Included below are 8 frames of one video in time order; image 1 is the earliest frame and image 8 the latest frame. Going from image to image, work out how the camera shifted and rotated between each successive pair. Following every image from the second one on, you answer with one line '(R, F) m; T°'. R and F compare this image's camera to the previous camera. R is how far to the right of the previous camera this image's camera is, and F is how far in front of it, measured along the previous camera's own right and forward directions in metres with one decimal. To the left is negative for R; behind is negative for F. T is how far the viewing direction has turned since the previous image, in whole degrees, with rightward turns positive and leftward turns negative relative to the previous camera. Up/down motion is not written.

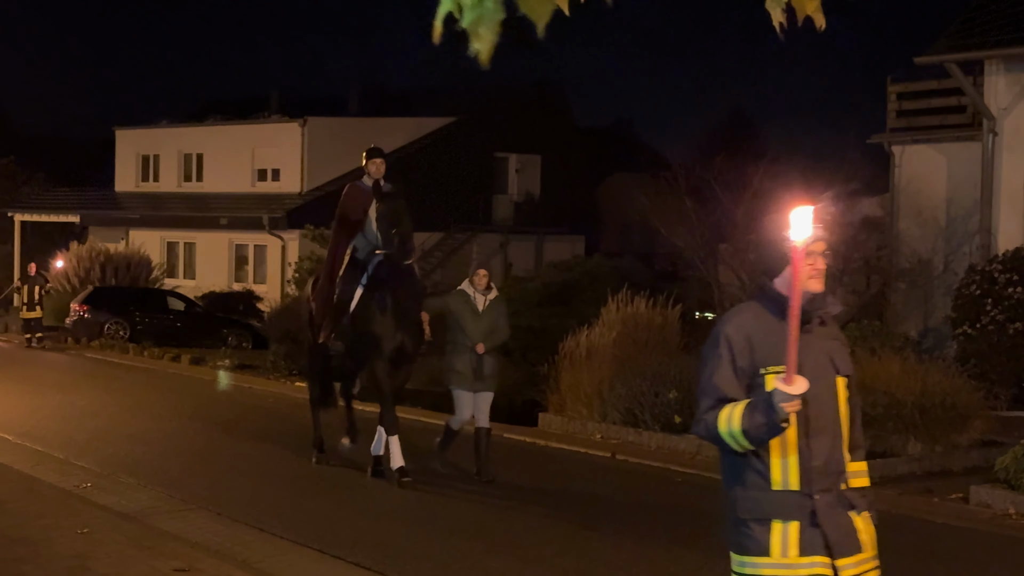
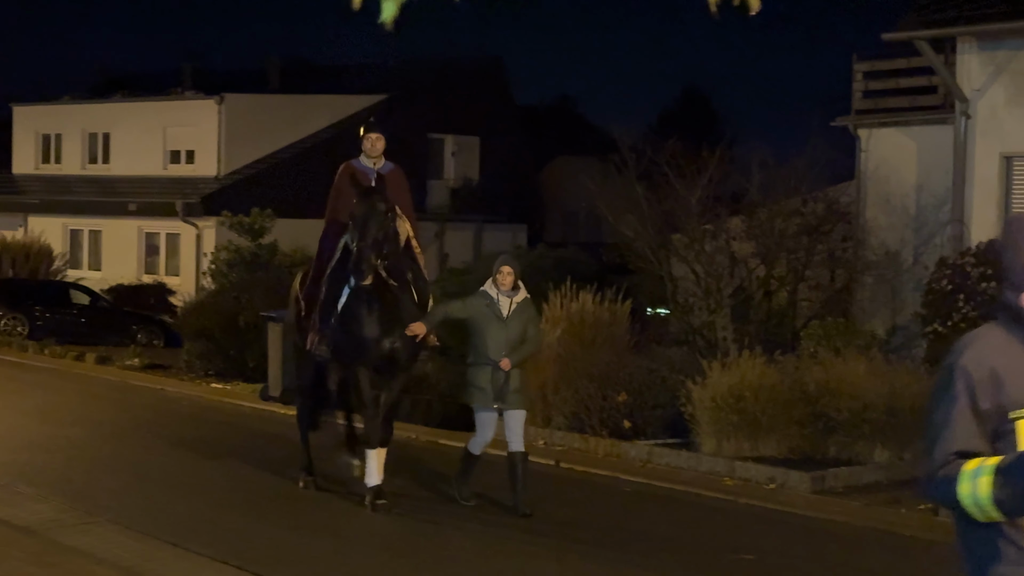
(+0.8, +1.1) m; 0°
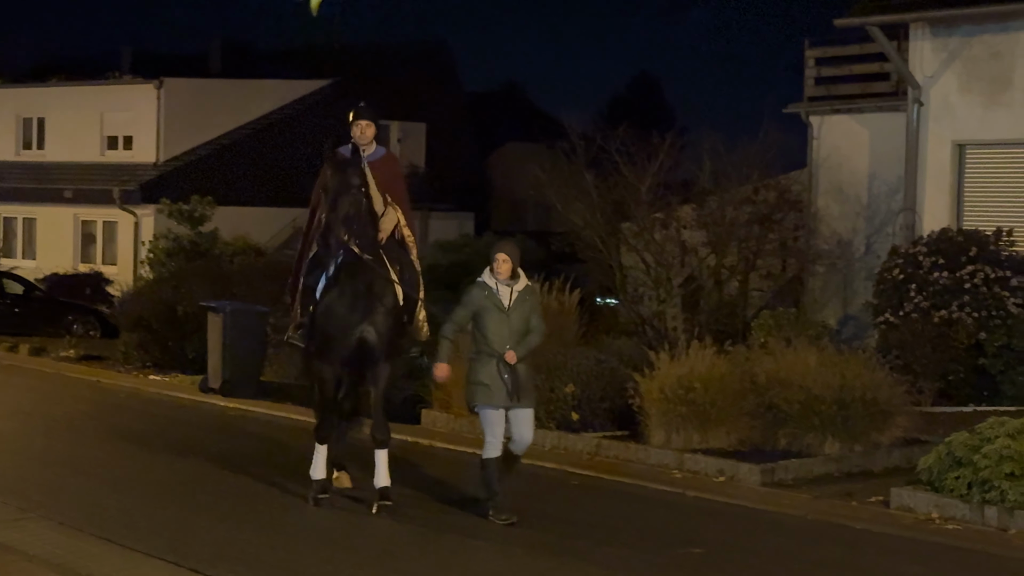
(+0.2, +0.3) m; +1°
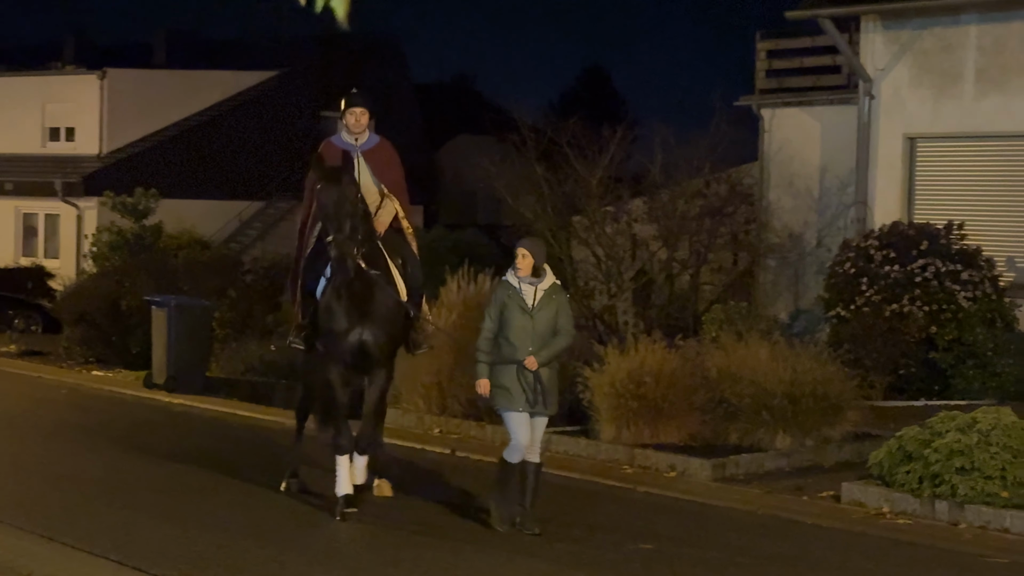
(+0.2, +0.2) m; +1°
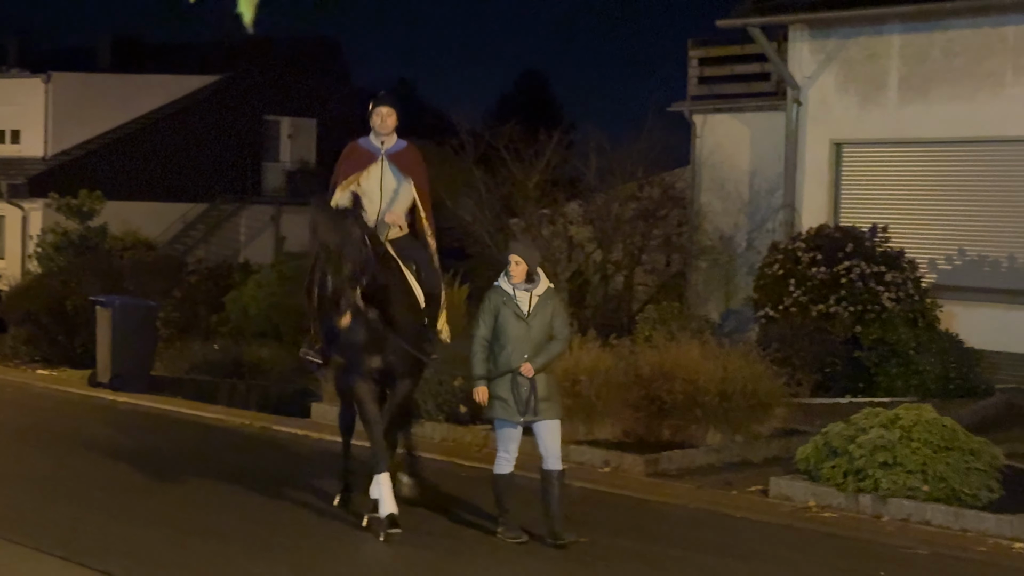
(+0.2, -0.4) m; +2°
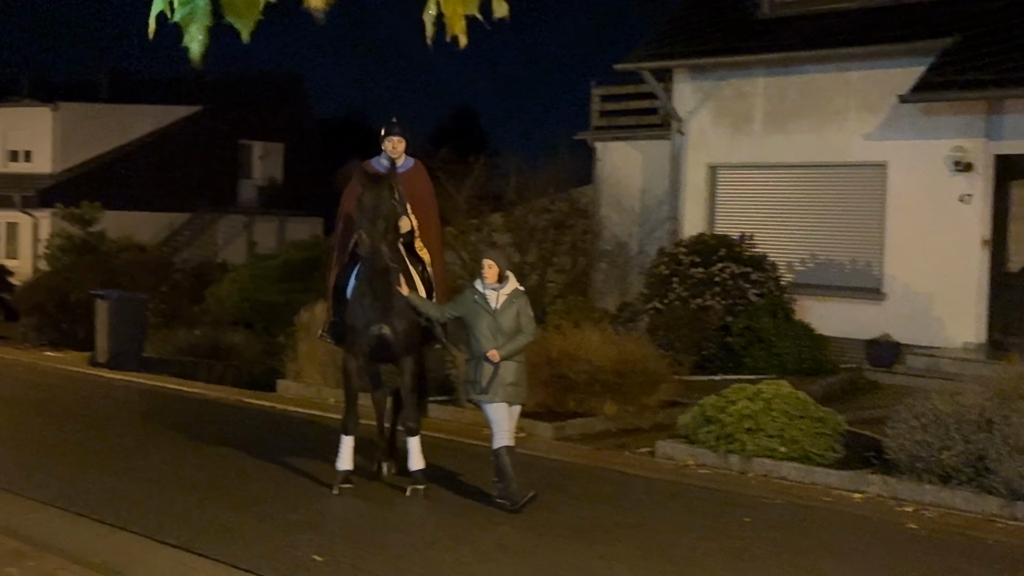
(+0.2, -3.0) m; +2°
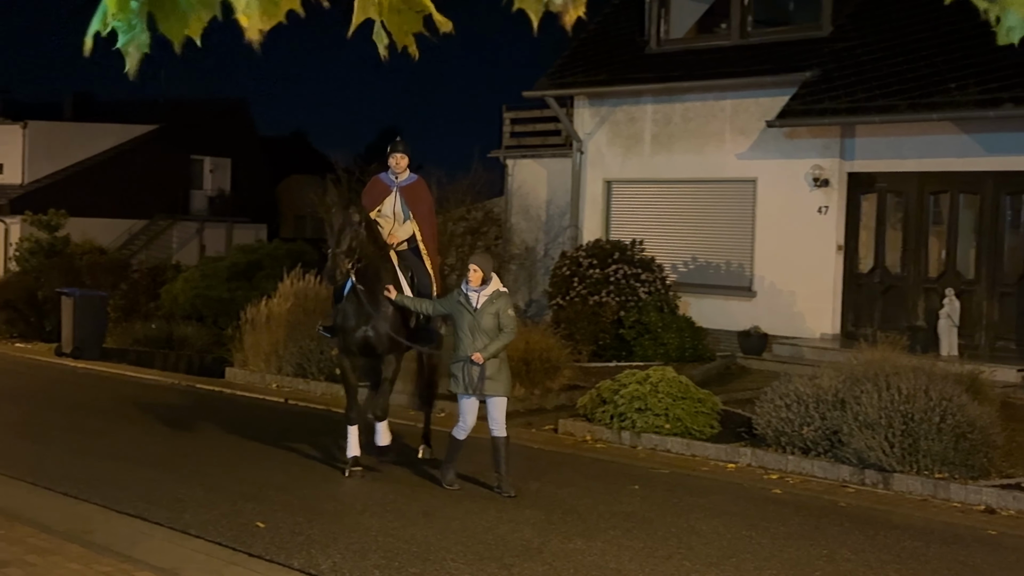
(-0.2, -2.5) m; +4°
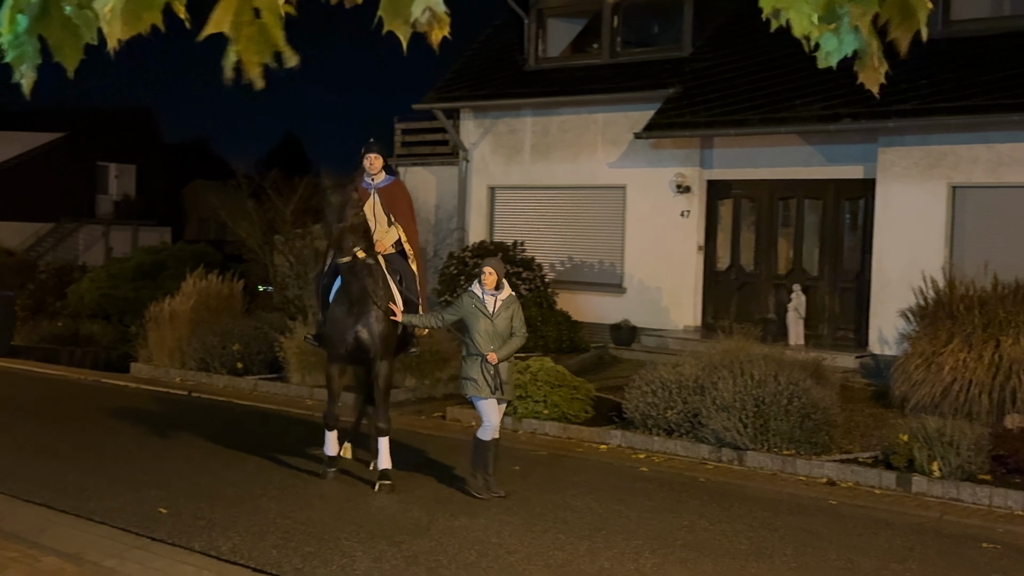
(-0.8, -1.6) m; +7°
